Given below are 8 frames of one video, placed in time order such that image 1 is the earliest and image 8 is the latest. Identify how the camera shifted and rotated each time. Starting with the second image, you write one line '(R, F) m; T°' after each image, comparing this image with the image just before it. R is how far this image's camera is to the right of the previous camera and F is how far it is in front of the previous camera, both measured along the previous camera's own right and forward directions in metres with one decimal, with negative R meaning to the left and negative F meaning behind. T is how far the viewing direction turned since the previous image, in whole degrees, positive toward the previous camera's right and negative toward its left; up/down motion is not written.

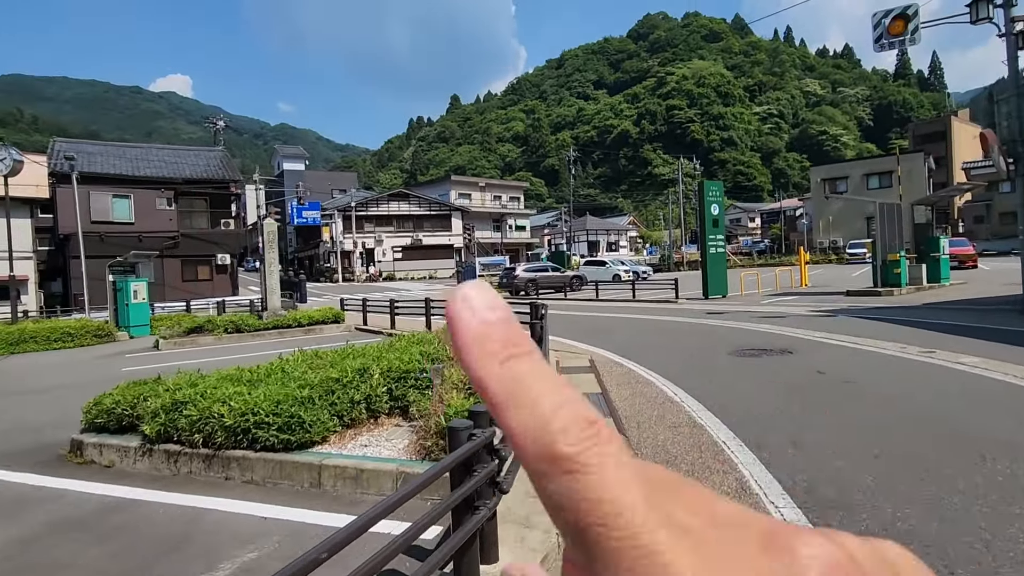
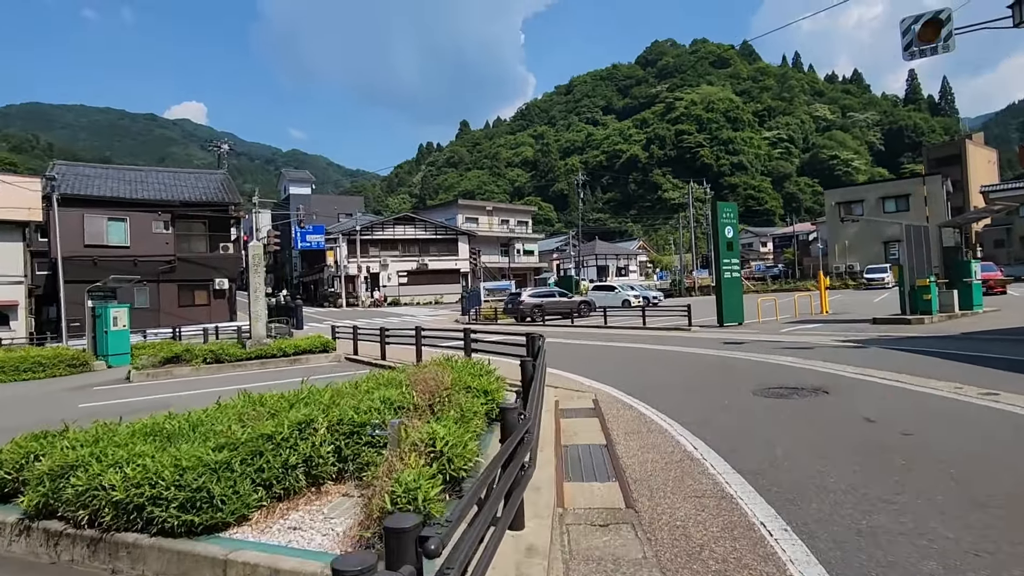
(+0.2, +1.1) m; -1°
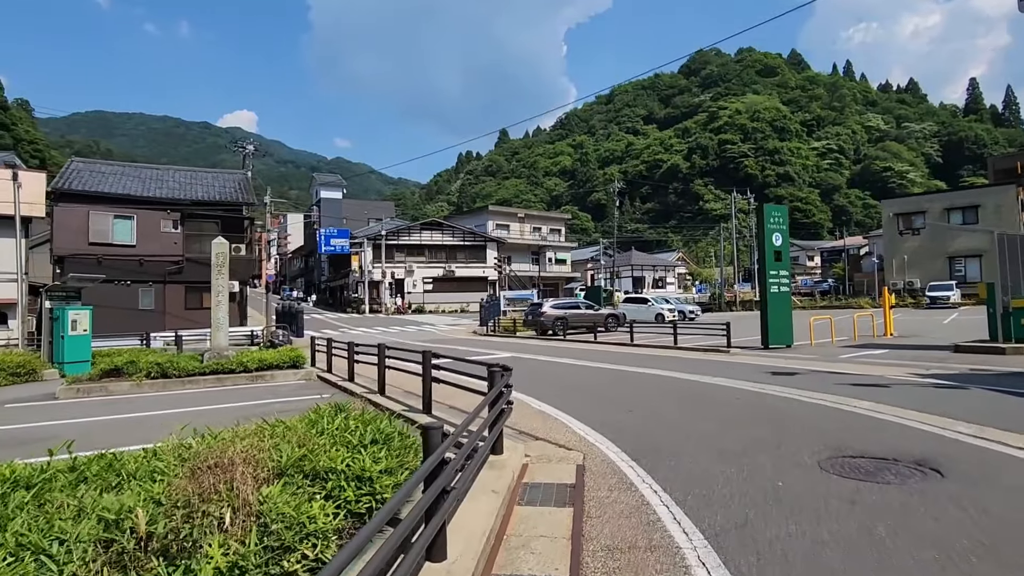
(+0.8, +2.4) m; -4°
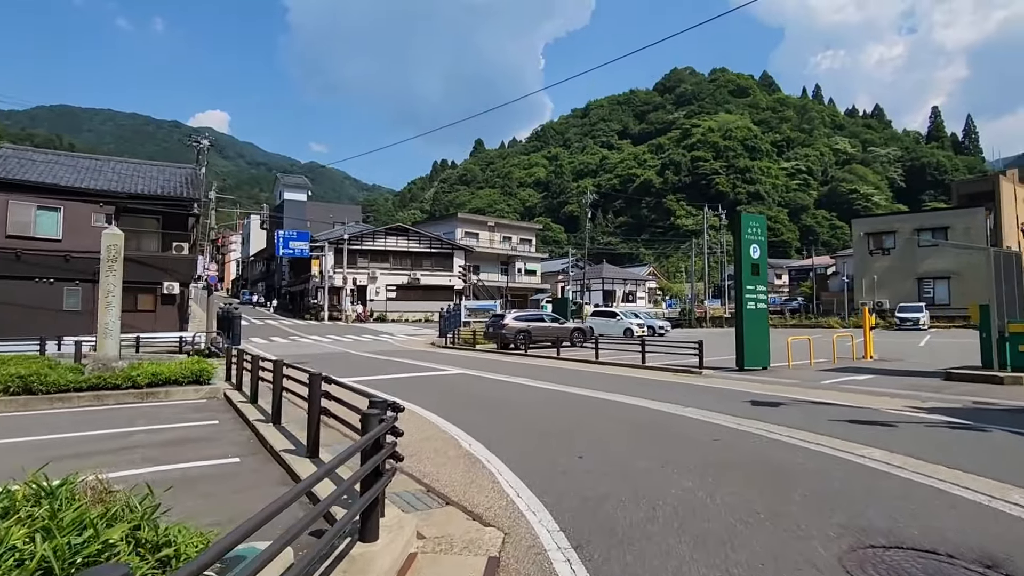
(+0.5, +1.7) m; +3°
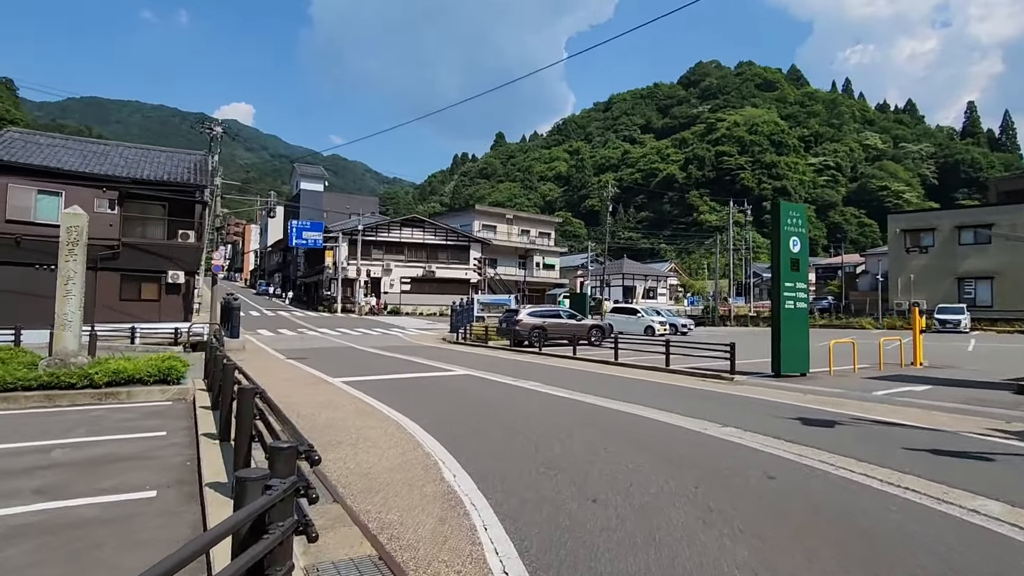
(+0.2, +1.4) m; -2°
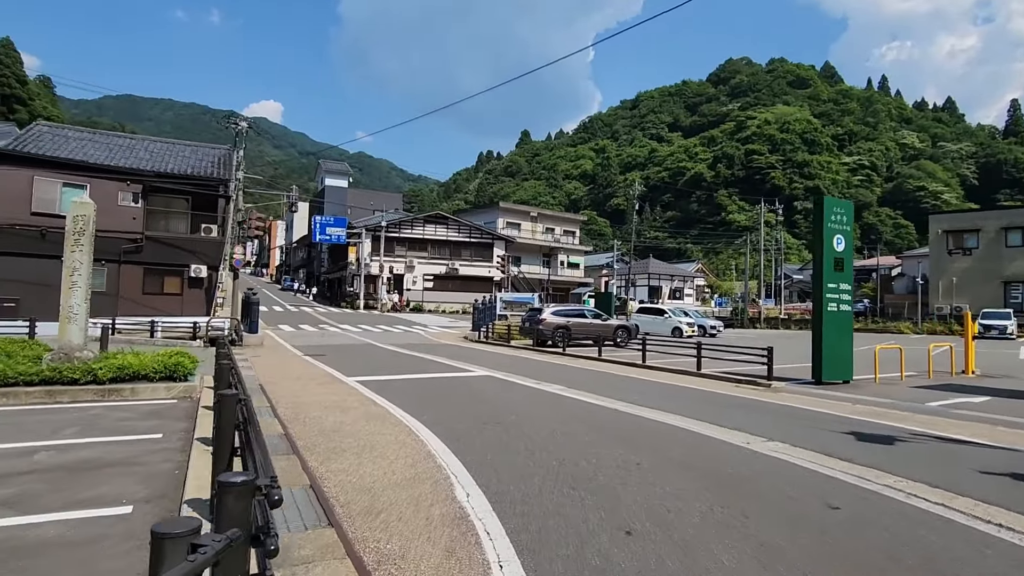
(0.0, +0.7) m; -2°
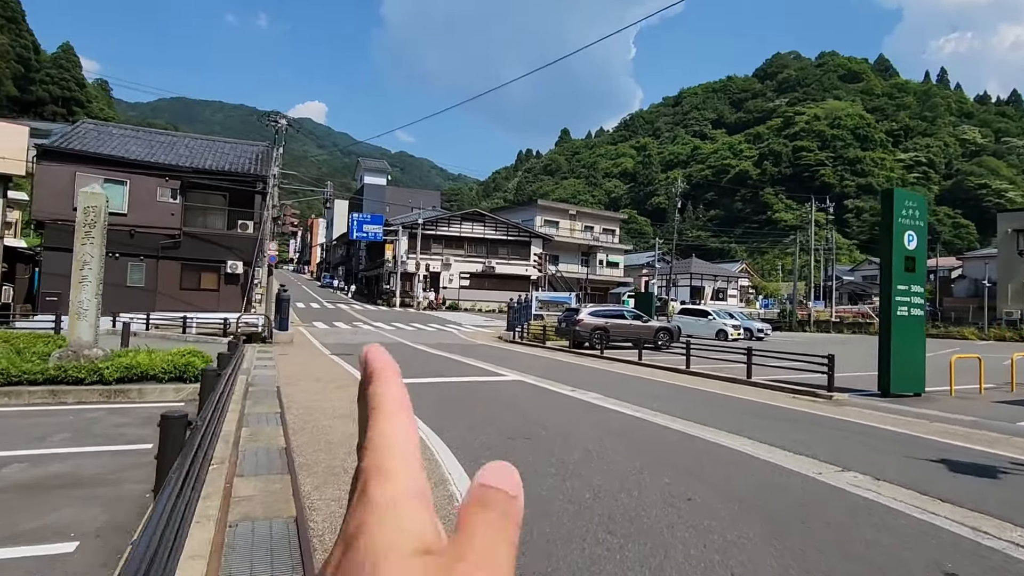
(+0.1, +0.9) m; -4°
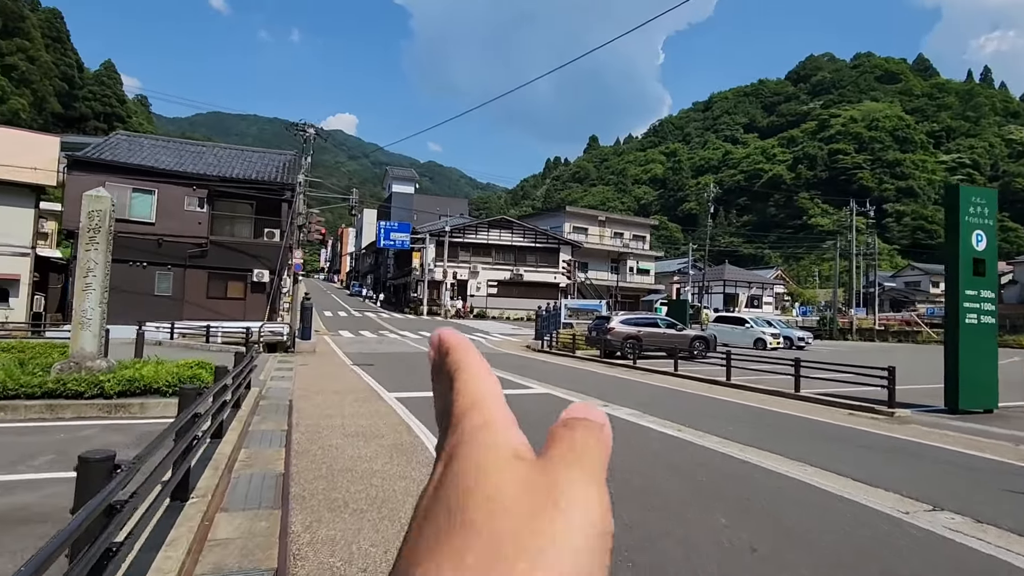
(0.0, +0.8) m; -3°
